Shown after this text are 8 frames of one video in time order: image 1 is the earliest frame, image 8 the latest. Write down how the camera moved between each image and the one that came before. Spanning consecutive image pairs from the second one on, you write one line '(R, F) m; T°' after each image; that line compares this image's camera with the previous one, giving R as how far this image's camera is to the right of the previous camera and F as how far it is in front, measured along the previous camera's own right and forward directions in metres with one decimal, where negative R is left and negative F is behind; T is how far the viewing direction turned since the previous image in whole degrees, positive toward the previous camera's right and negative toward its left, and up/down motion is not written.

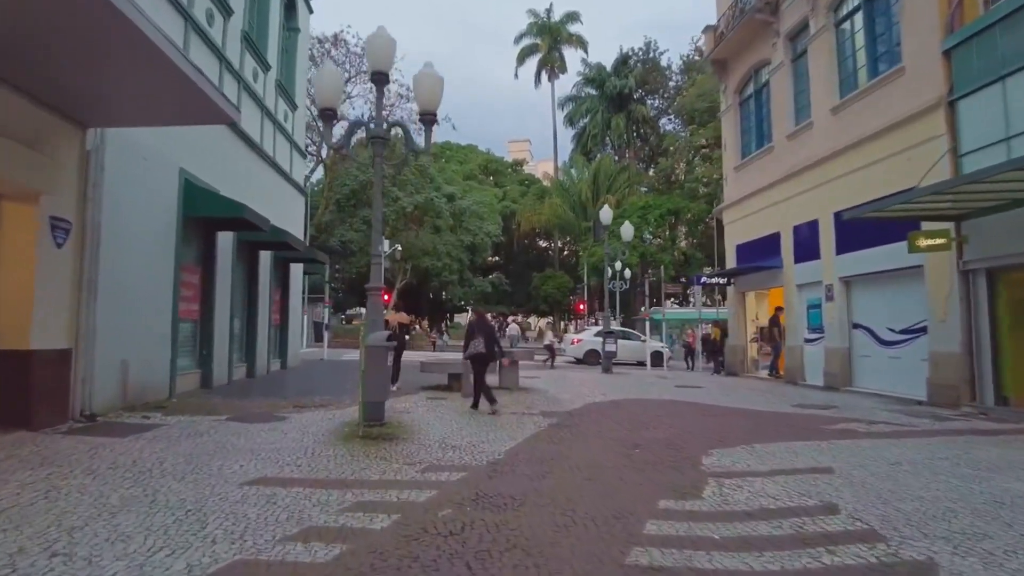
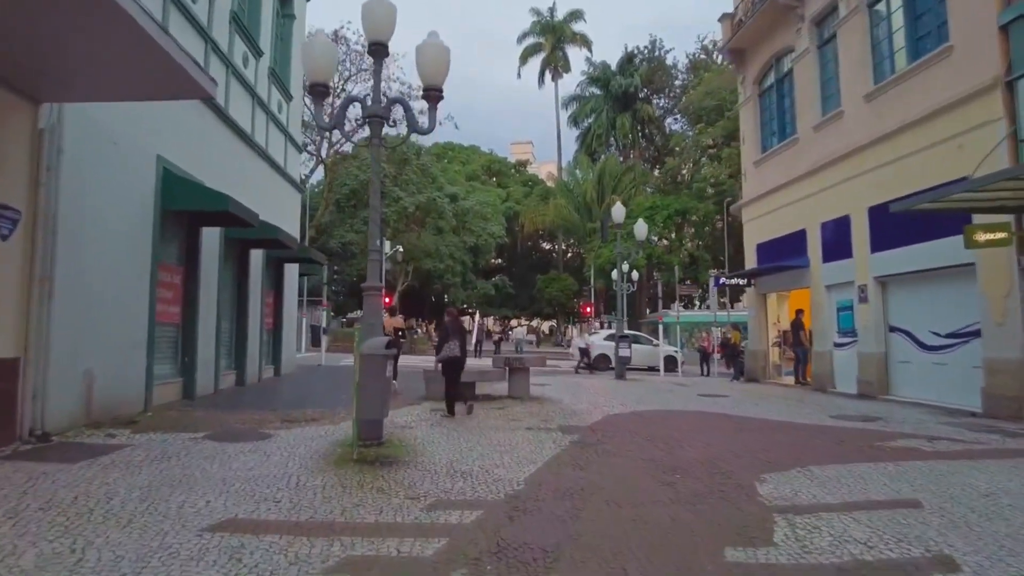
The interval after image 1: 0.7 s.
(-0.2, +1.1) m; 0°
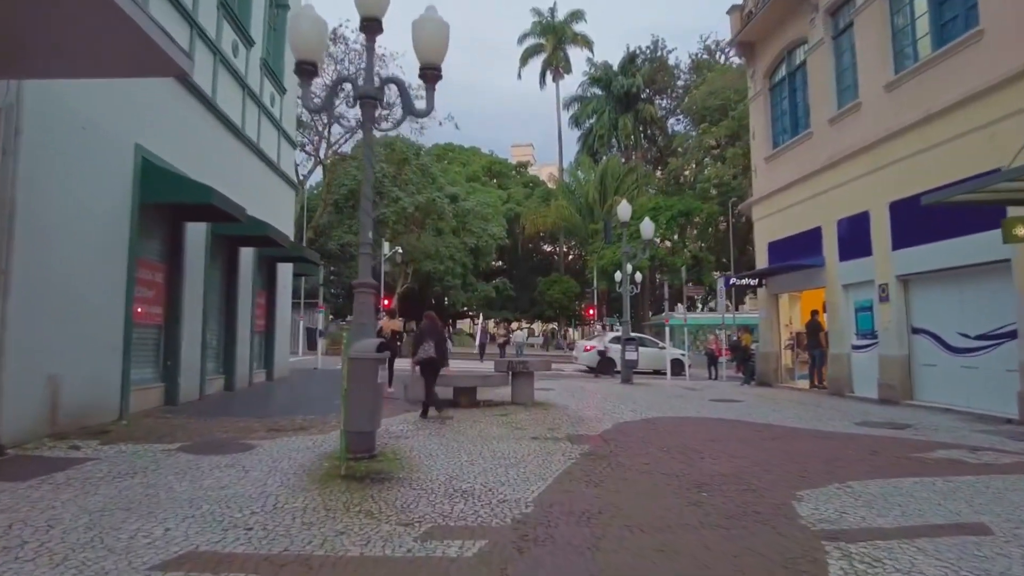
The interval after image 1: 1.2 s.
(-0.1, +0.7) m; 0°
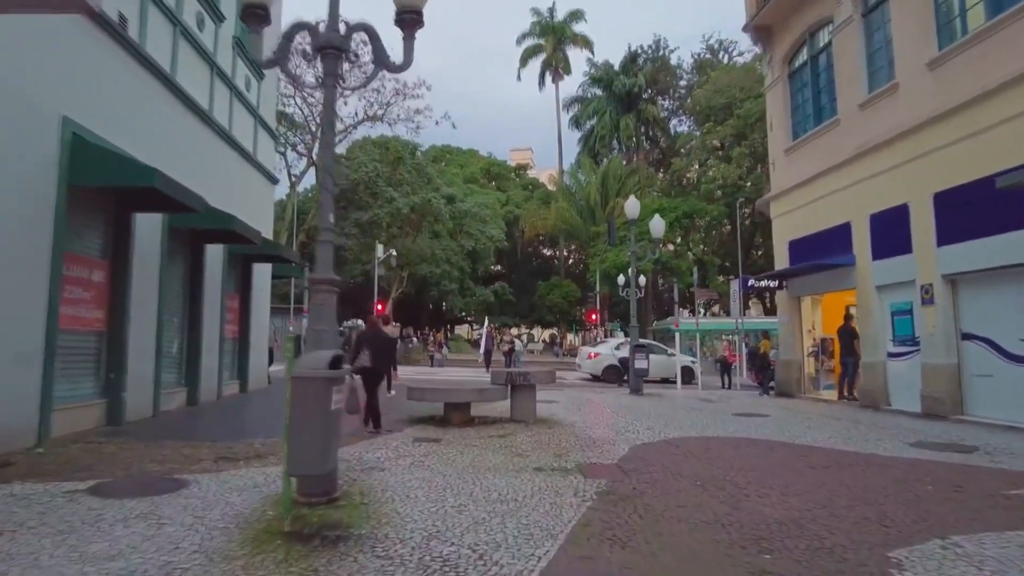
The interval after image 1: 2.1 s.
(0.0, +1.6) m; 0°
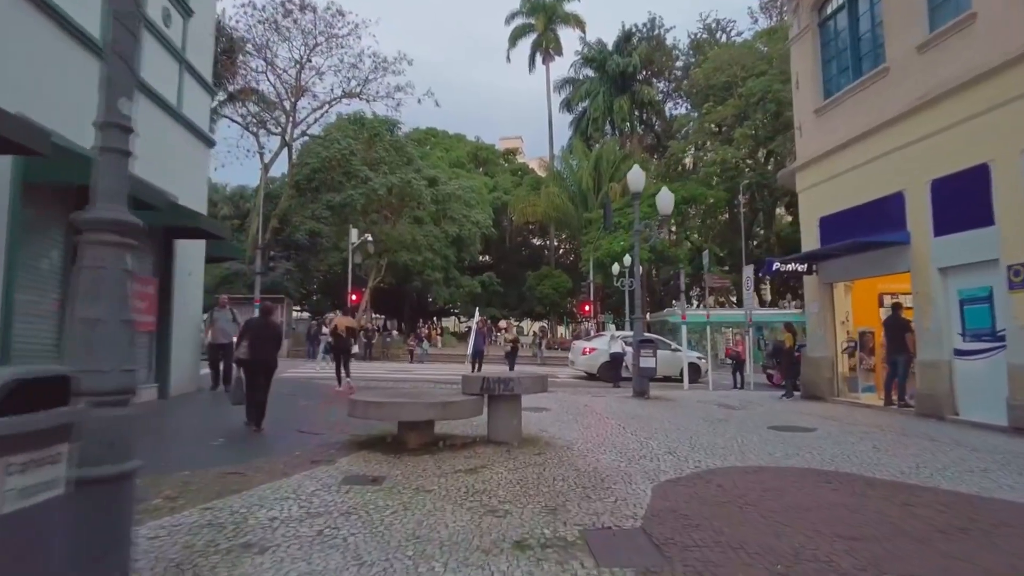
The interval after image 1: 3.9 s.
(+0.2, +2.8) m; +1°
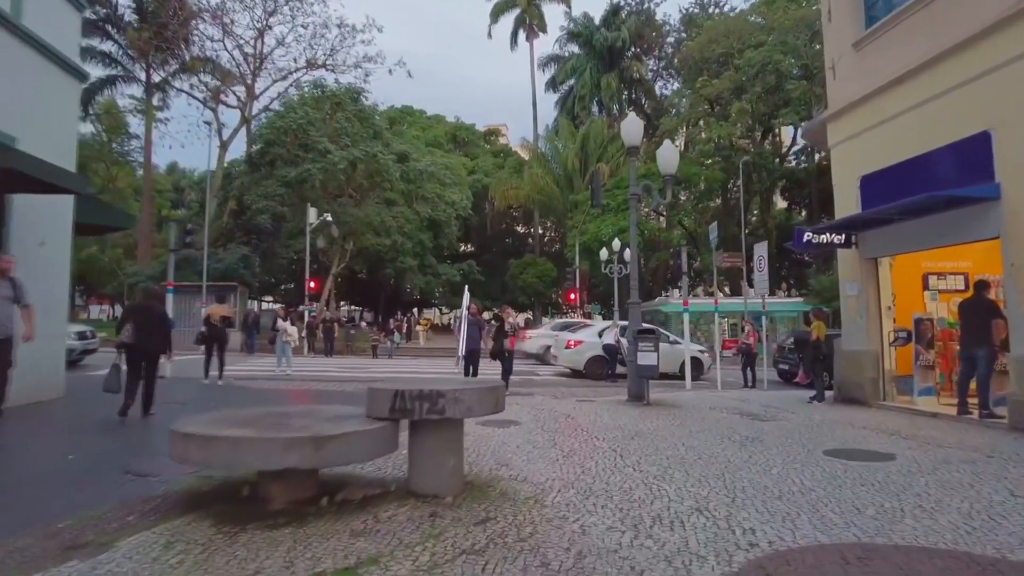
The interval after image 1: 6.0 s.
(+0.4, +3.3) m; +1°
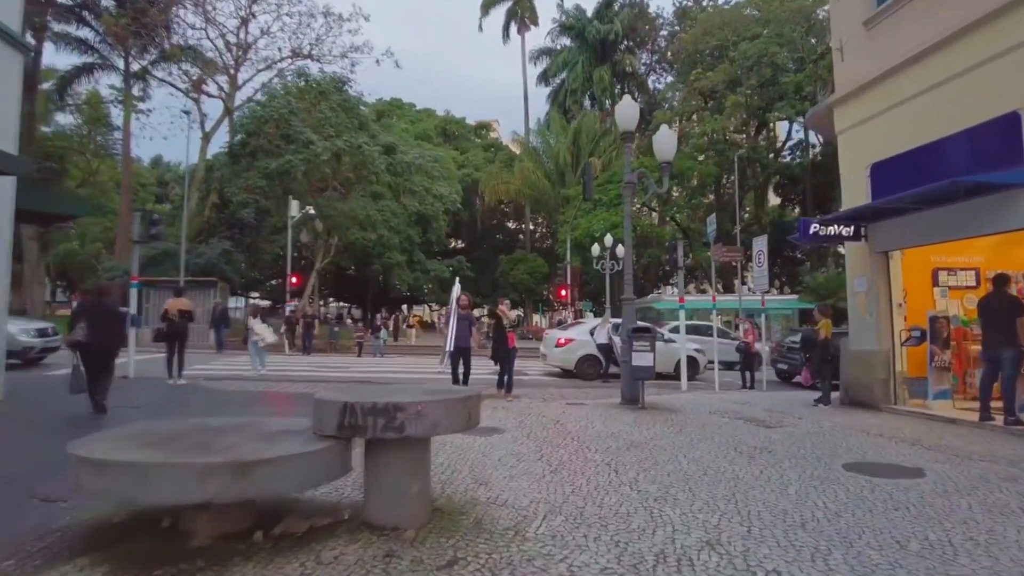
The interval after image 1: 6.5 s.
(+0.1, +0.9) m; +1°
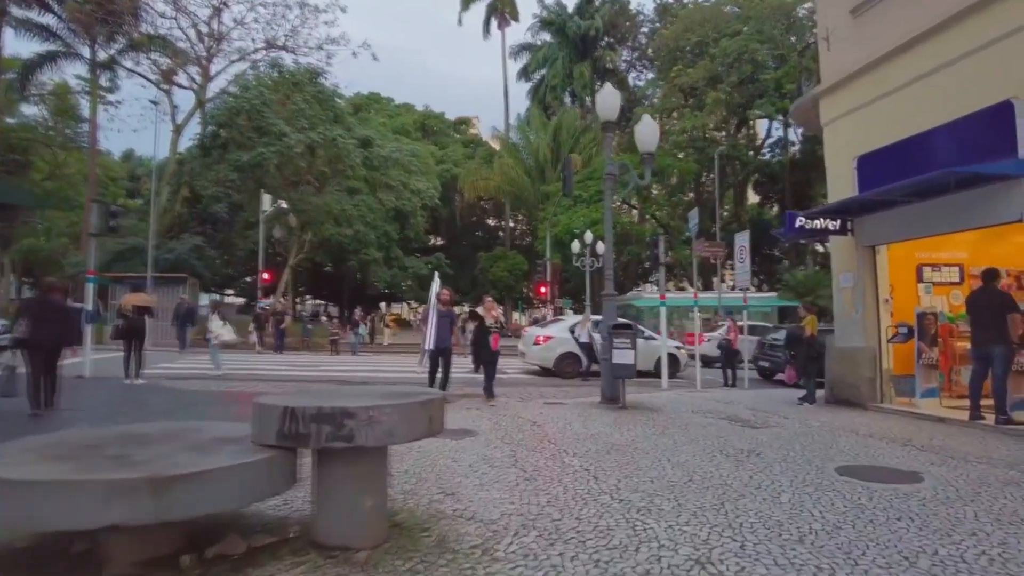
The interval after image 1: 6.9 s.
(+0.1, +0.5) m; +2°
